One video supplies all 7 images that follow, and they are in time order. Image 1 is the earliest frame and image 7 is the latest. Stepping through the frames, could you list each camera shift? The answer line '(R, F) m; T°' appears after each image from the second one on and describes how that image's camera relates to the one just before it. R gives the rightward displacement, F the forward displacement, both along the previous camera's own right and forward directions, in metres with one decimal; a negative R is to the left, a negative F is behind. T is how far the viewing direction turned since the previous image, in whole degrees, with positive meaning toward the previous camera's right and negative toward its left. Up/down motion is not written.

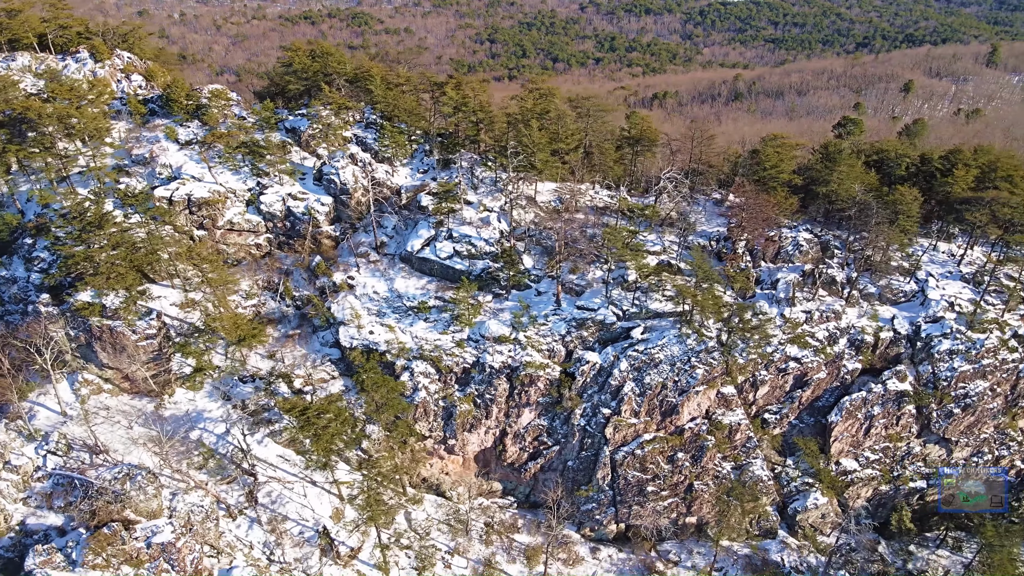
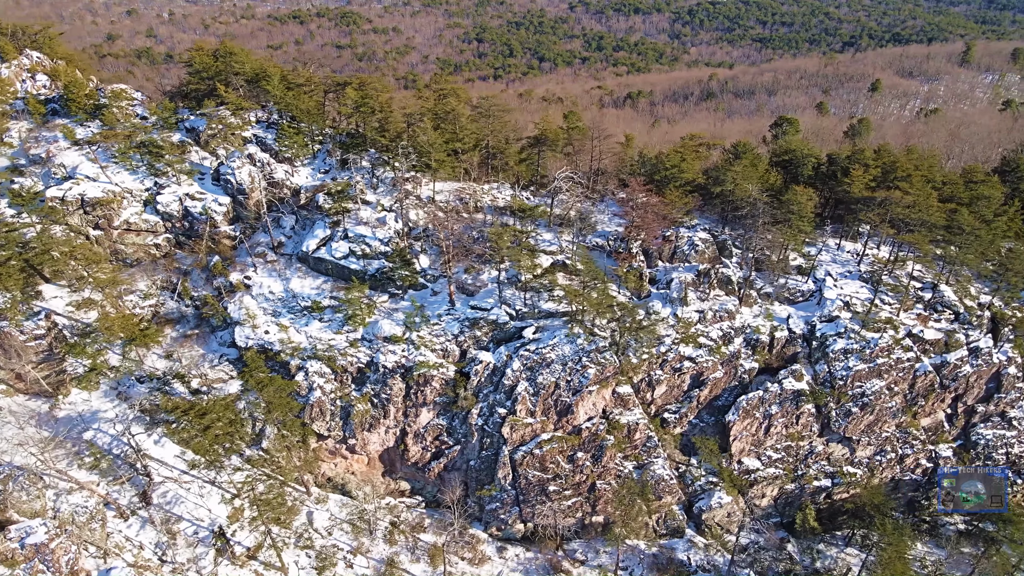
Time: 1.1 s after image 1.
(+4.3, -0.1) m; 0°
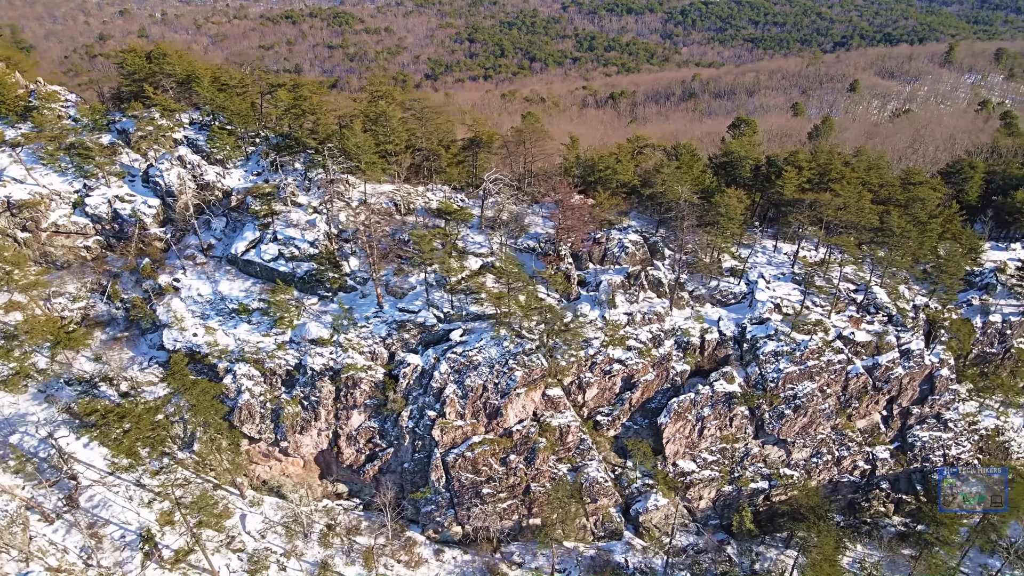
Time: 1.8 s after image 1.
(+2.9, +0.1) m; 0°
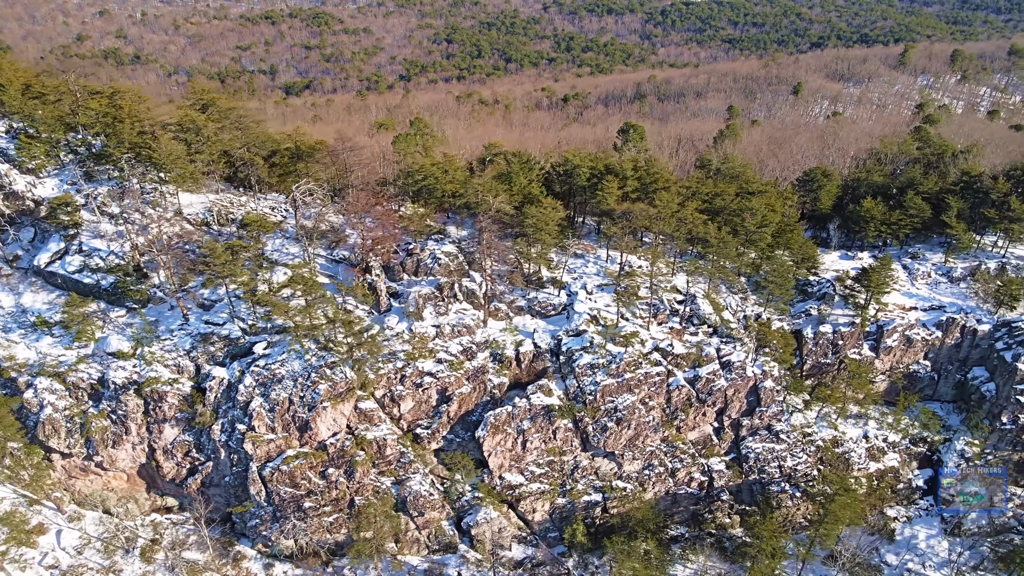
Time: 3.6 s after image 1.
(+7.7, +0.6) m; +1°
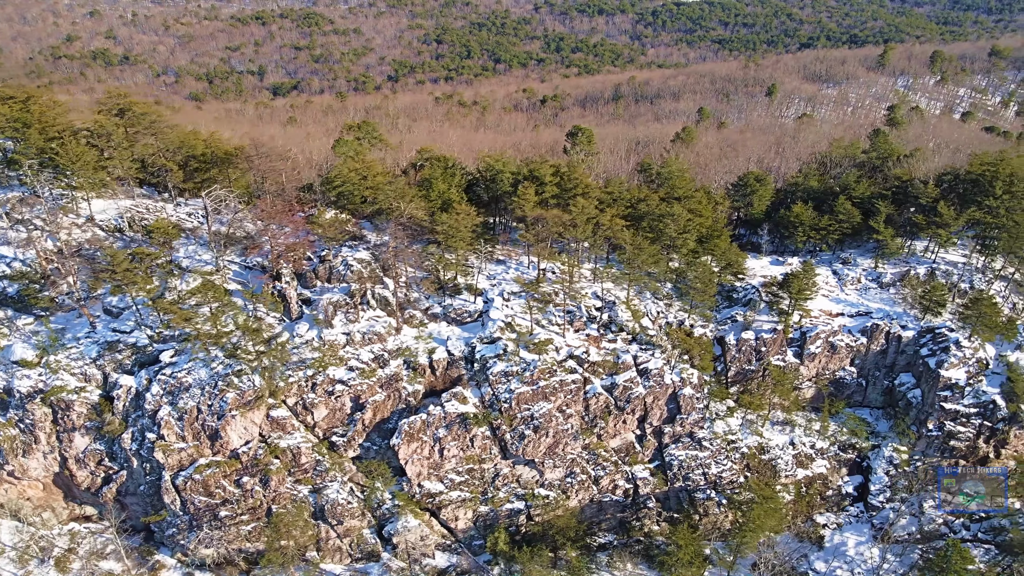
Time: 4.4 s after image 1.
(+3.5, +0.4) m; 0°
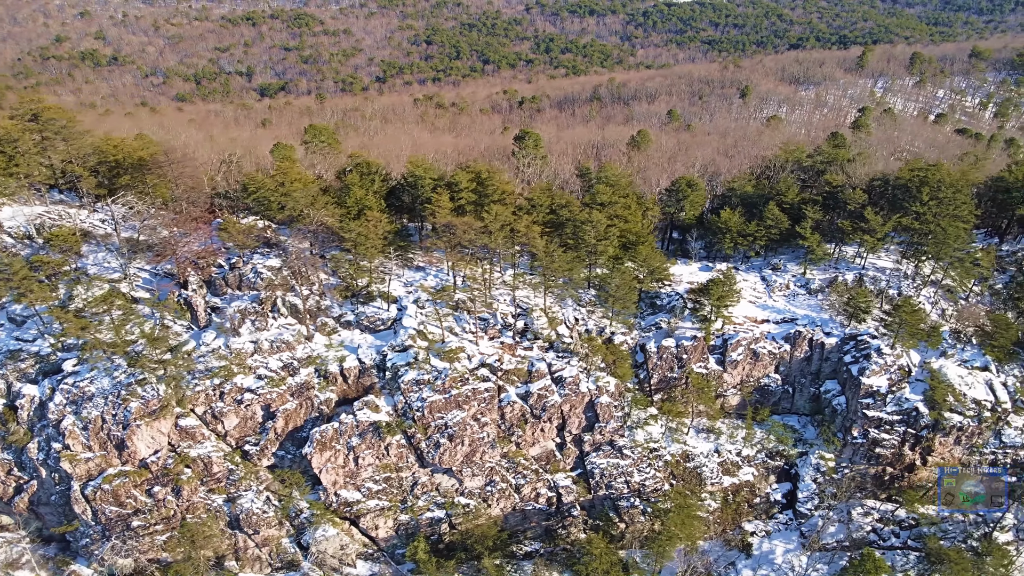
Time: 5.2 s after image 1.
(+3.6, +0.4) m; 0°
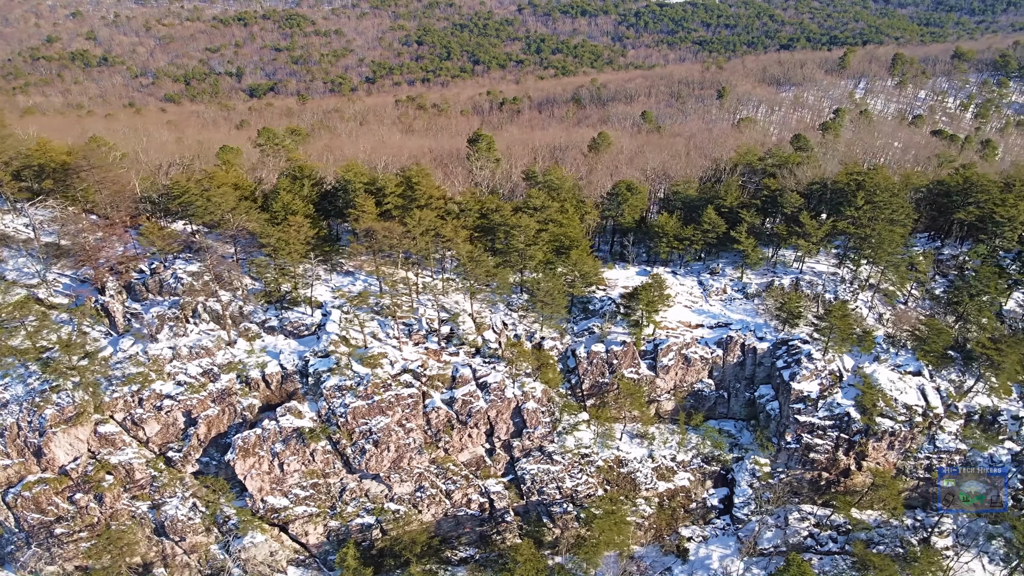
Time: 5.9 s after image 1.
(+3.1, +0.3) m; 0°
